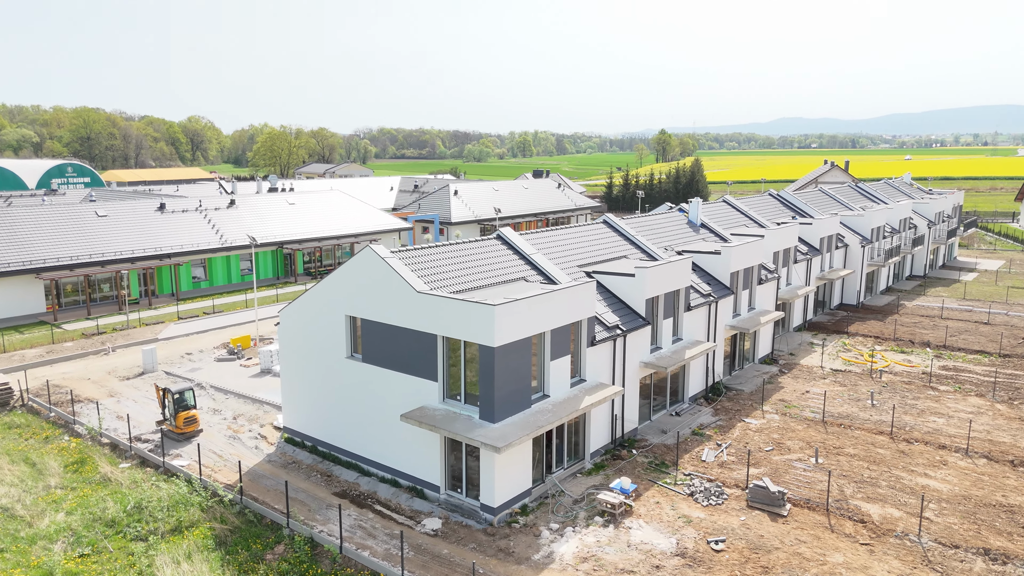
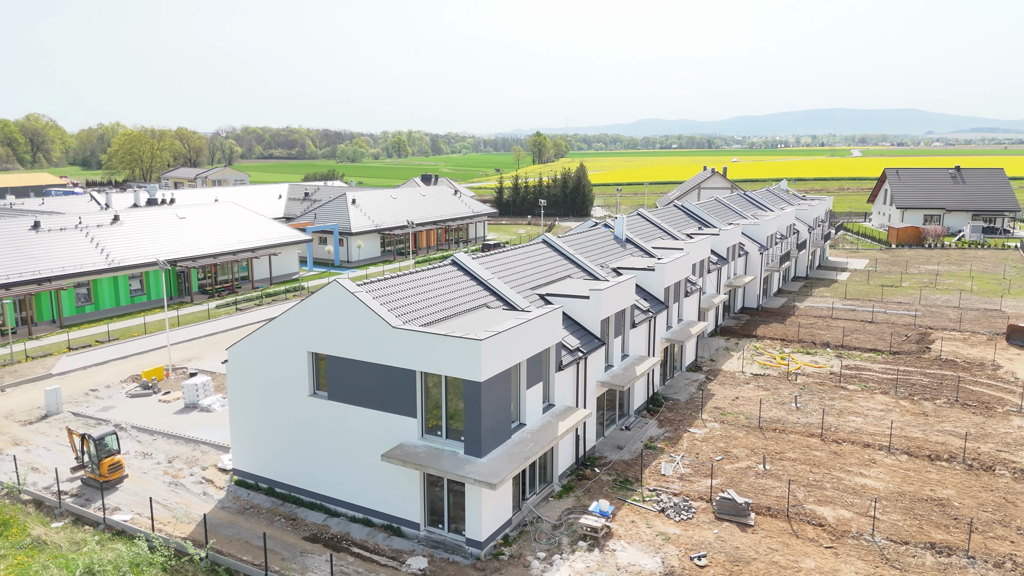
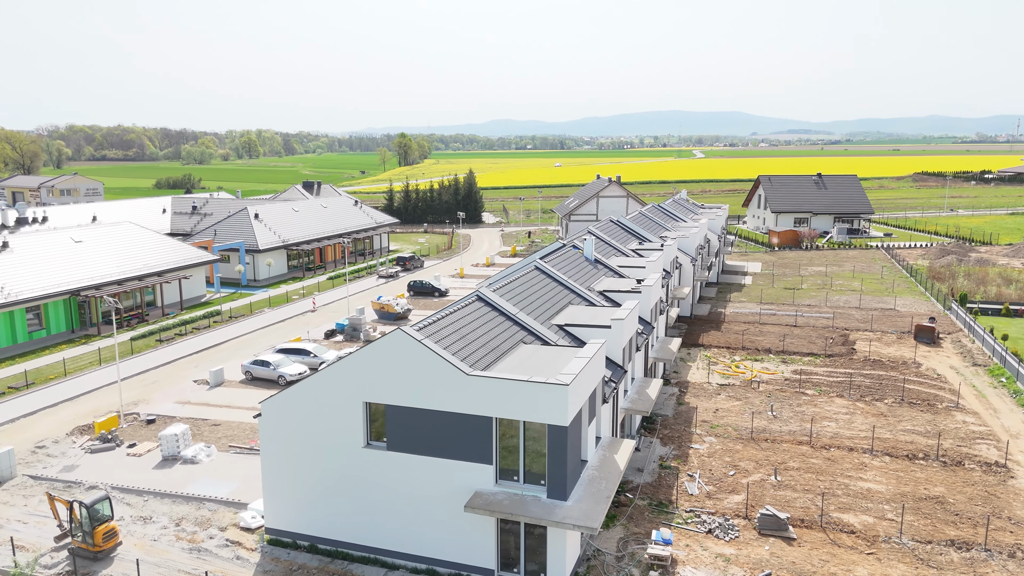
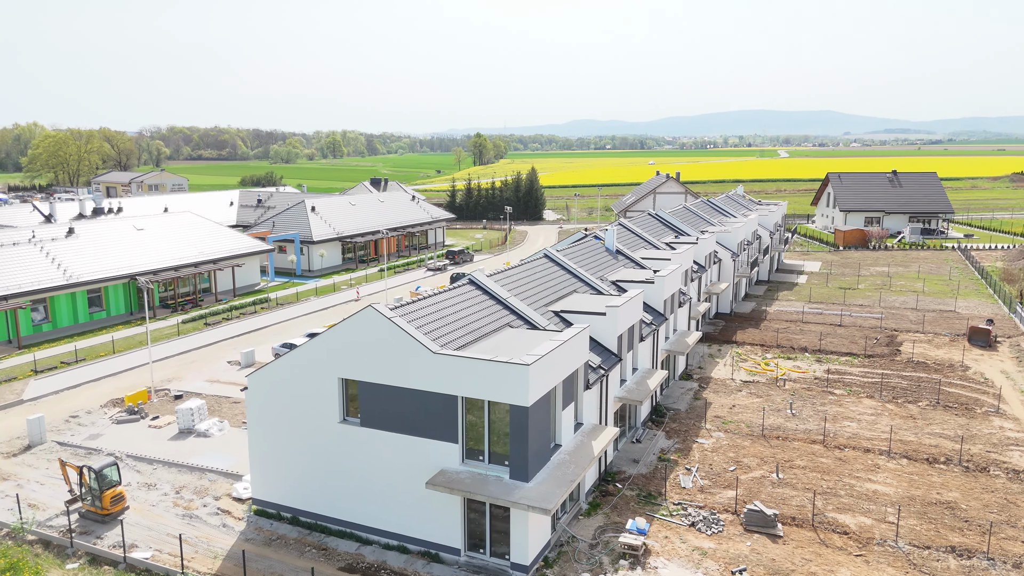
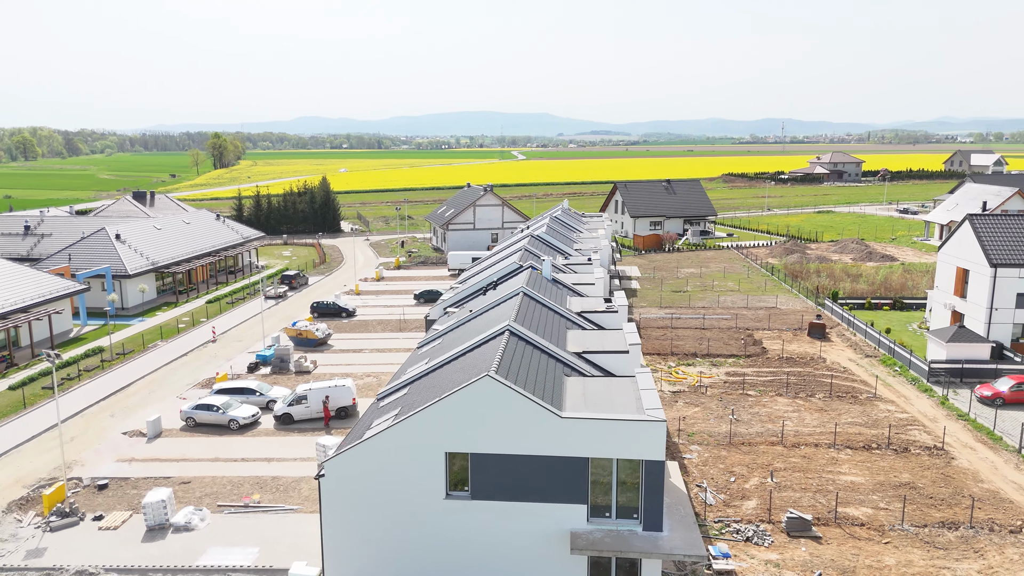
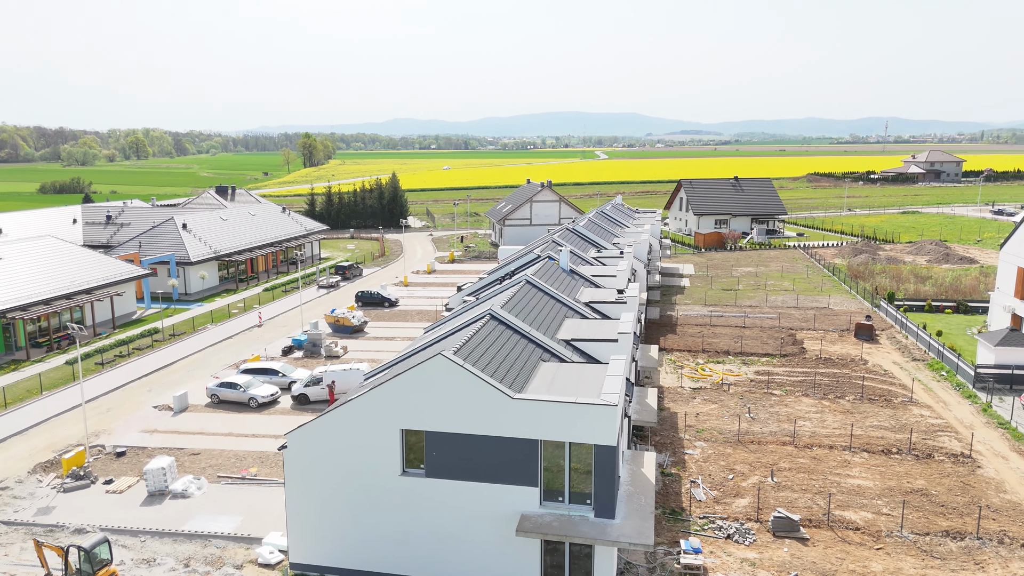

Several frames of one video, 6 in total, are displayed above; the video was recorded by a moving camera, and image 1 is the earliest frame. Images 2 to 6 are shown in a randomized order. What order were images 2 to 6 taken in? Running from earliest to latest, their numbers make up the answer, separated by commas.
2, 4, 3, 6, 5
